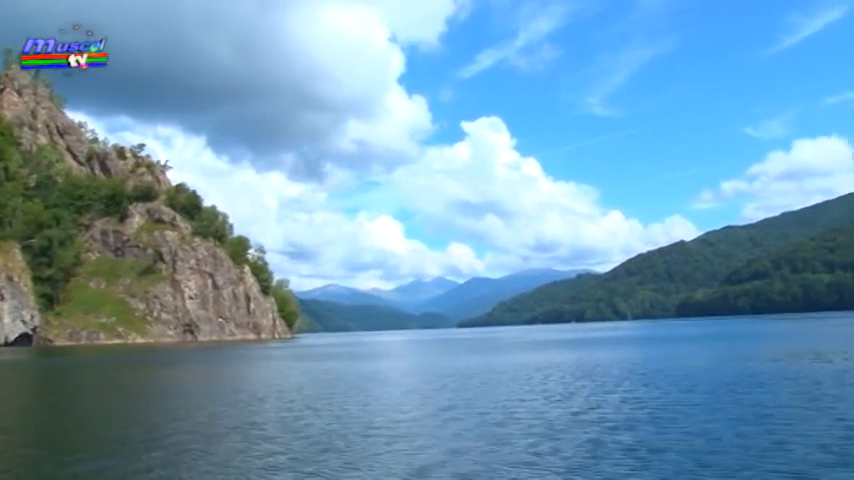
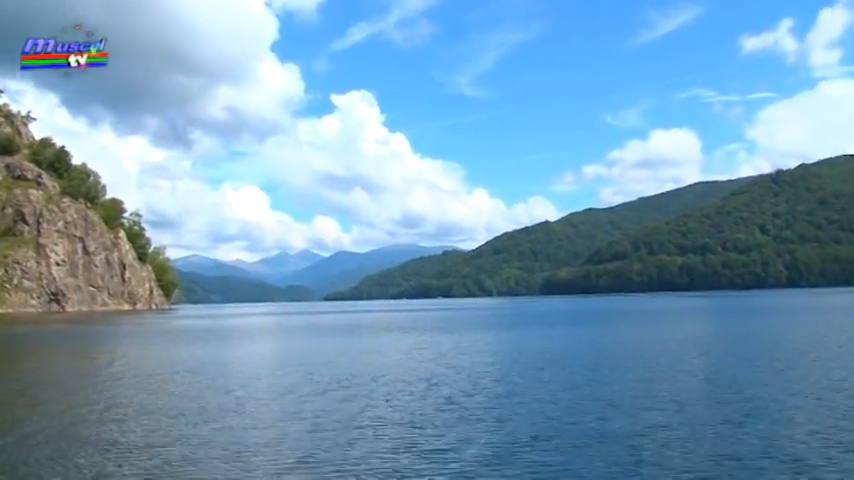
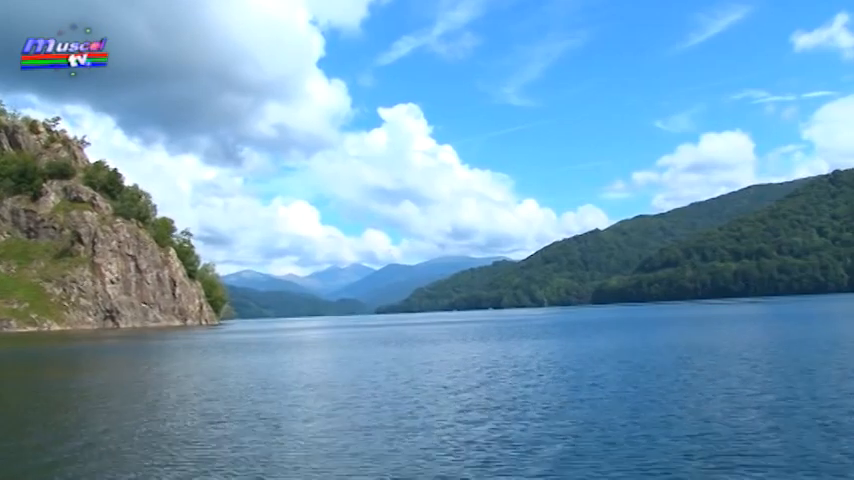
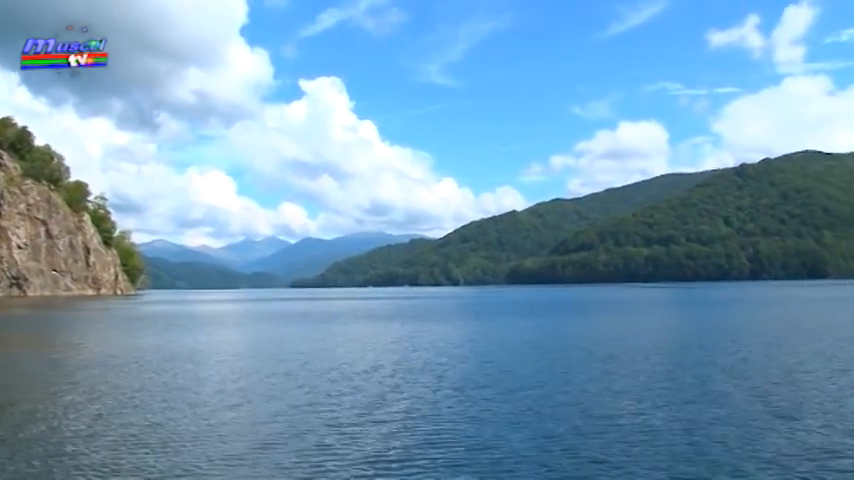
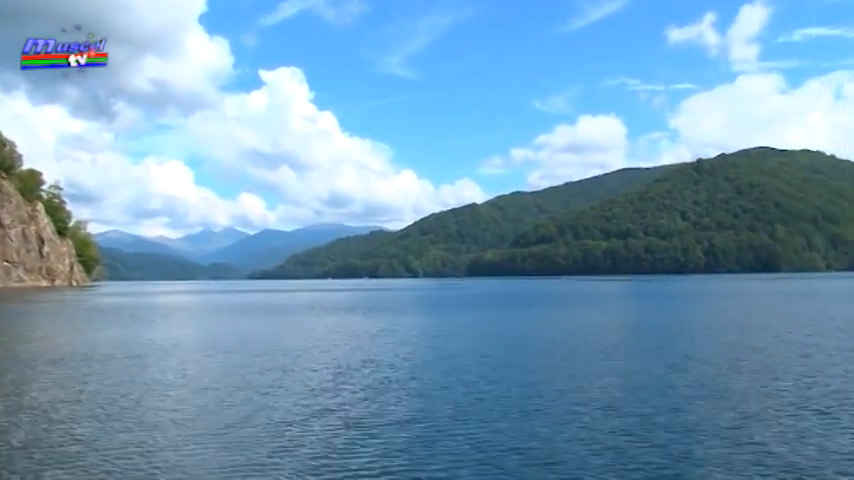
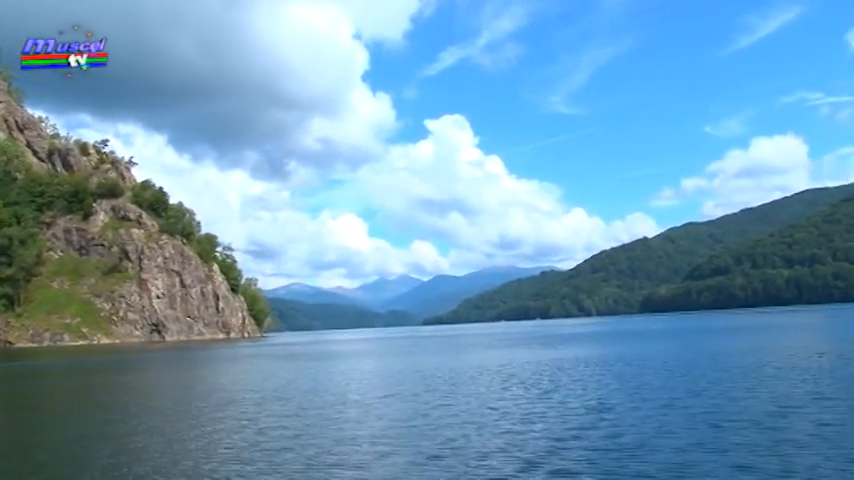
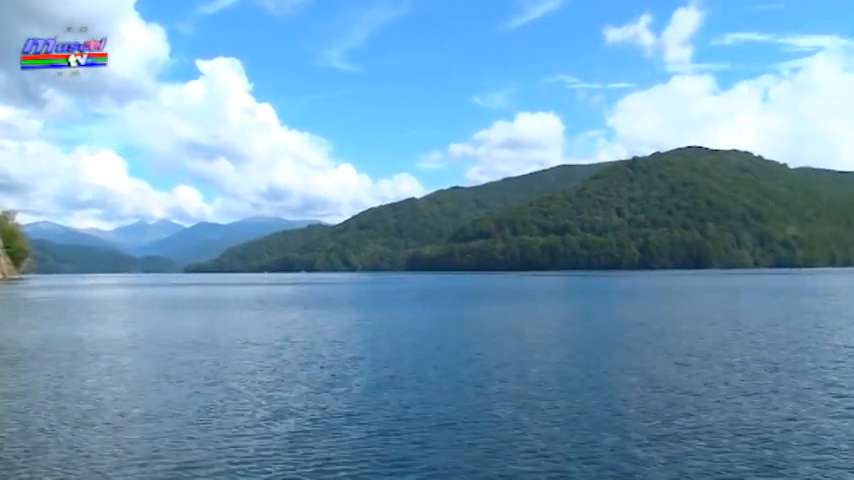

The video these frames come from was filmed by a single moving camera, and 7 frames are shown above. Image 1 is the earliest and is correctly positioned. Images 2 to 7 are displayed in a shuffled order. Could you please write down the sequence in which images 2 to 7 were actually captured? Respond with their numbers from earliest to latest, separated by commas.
6, 3, 2, 4, 5, 7
